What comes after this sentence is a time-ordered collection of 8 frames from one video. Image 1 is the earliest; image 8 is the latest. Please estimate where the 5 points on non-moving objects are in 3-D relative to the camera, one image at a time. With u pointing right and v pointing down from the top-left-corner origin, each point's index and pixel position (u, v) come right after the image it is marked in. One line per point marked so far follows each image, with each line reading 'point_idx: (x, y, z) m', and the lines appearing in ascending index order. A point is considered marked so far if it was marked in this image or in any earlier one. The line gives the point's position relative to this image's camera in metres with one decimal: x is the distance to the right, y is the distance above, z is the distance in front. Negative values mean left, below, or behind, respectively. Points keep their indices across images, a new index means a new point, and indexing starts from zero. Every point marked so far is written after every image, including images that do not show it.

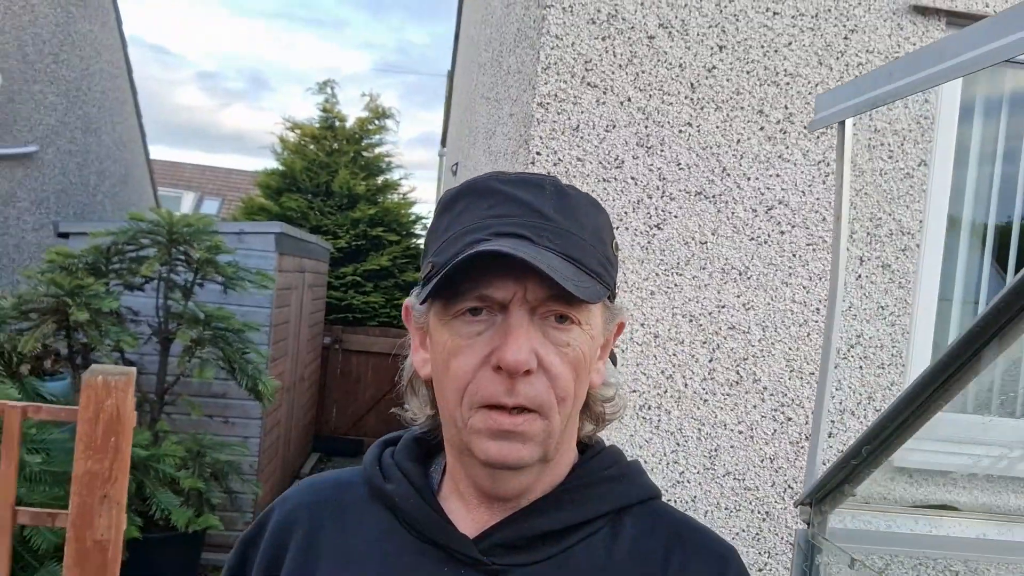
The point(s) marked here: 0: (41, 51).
0: (-4.9, +2.5, +7.9) m
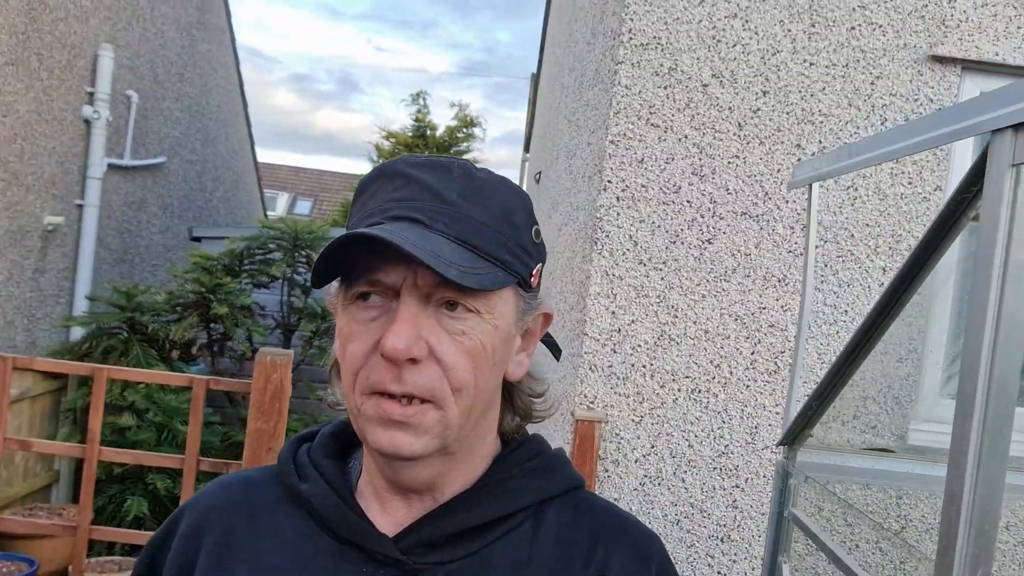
0: (-4.0, +2.5, +8.9) m
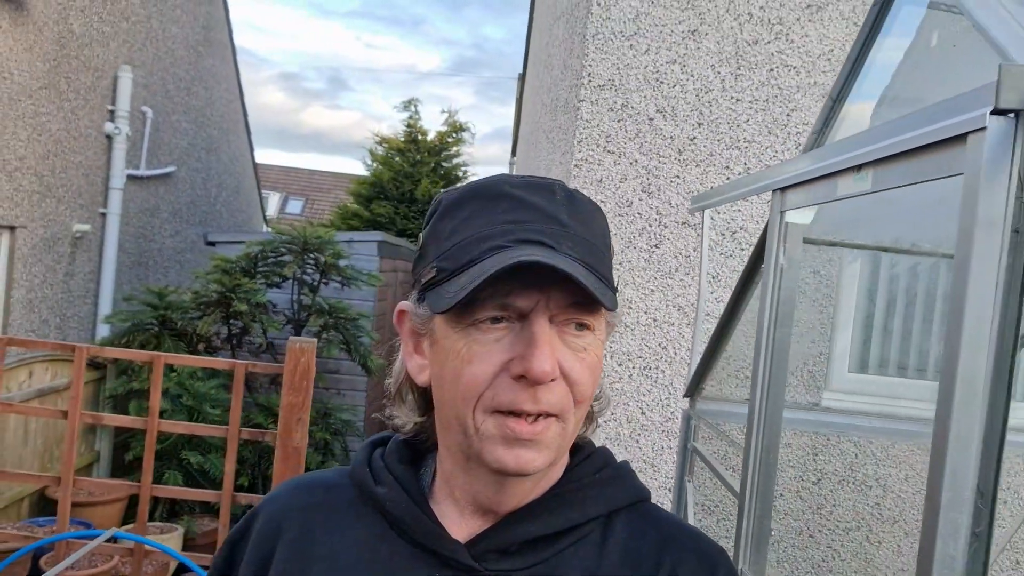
0: (-4.2, +2.5, +9.5) m
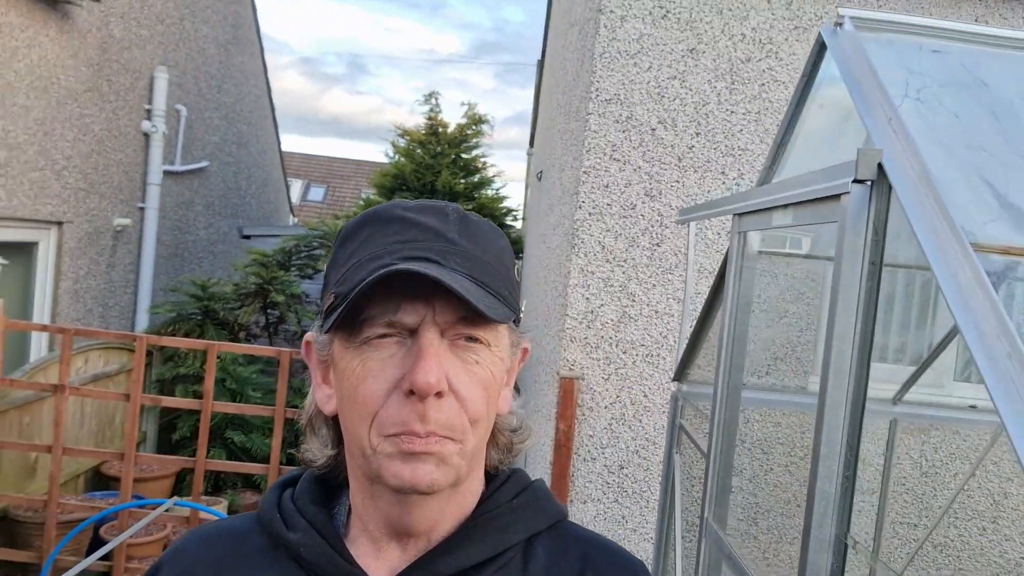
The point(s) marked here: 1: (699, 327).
0: (-3.9, +2.7, +10.0) m
1: (+0.6, -0.2, +2.8) m
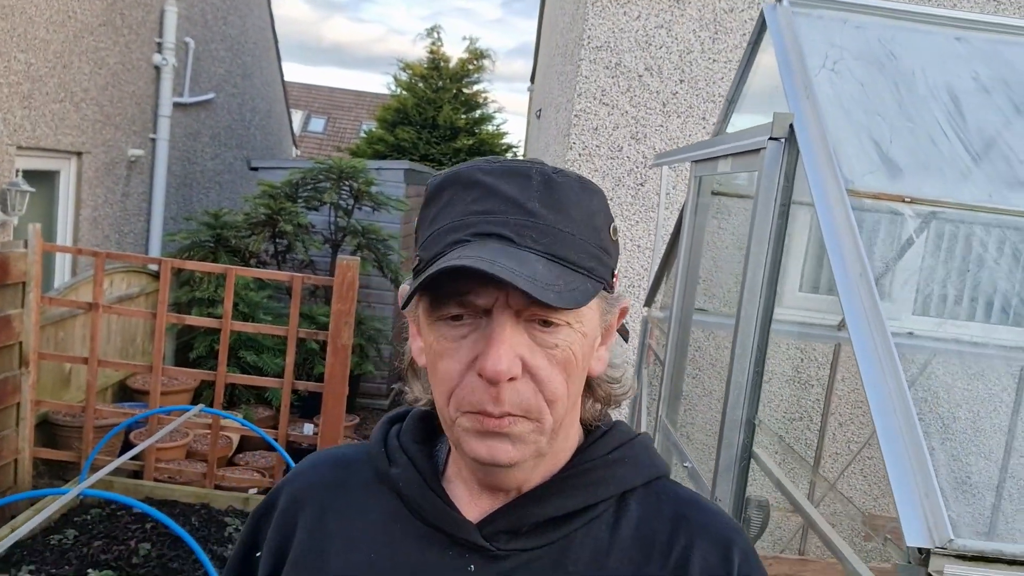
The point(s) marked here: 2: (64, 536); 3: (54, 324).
0: (-3.9, +3.6, +10.1) m
1: (+0.6, +0.1, +3.2) m
2: (-2.2, -1.2, +3.7) m
3: (-2.9, -0.2, +4.8) m
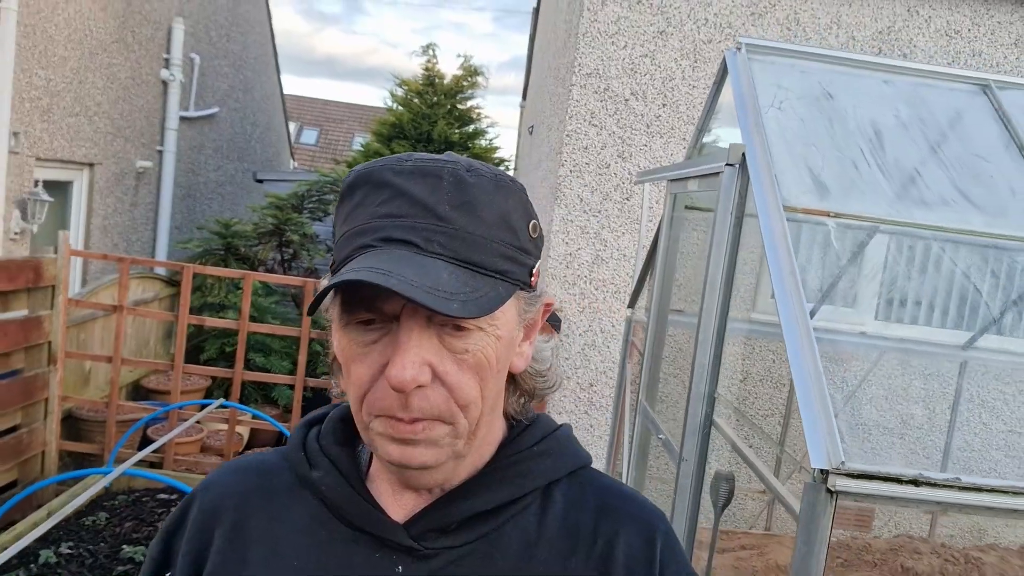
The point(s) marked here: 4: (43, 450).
0: (-4.0, +3.5, +10.5) m
1: (+0.6, +0.1, +3.5) m
2: (-2.2, -1.2, +4.0) m
3: (-2.9, -0.3, +5.1) m
4: (-2.9, -1.0, +4.8) m
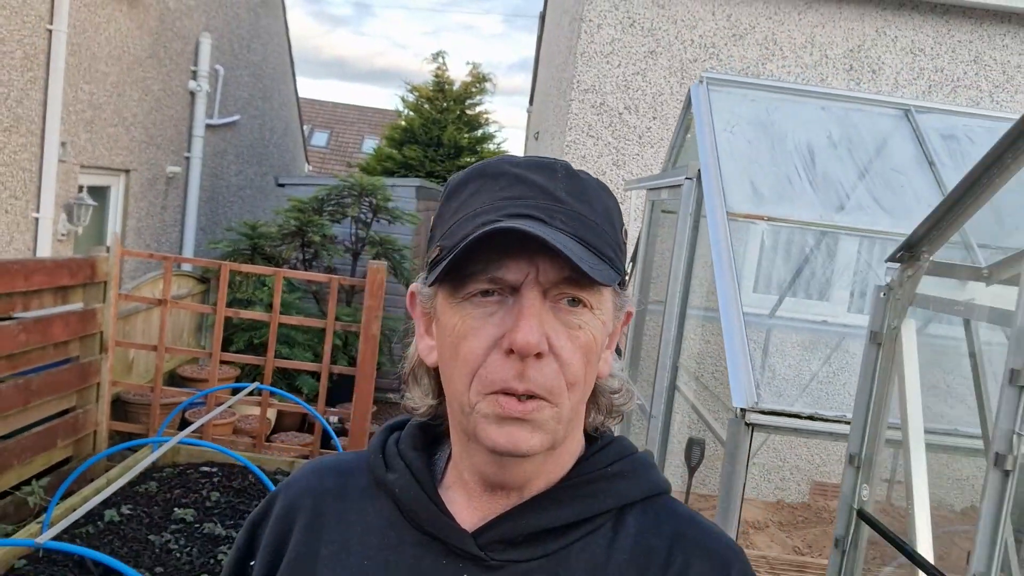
0: (-3.9, +3.5, +11.0) m
1: (+0.6, +0.1, +4.0) m
2: (-2.2, -1.2, +4.6) m
3: (-2.9, -0.2, +5.7) m
4: (-2.9, -1.0, +5.3) m
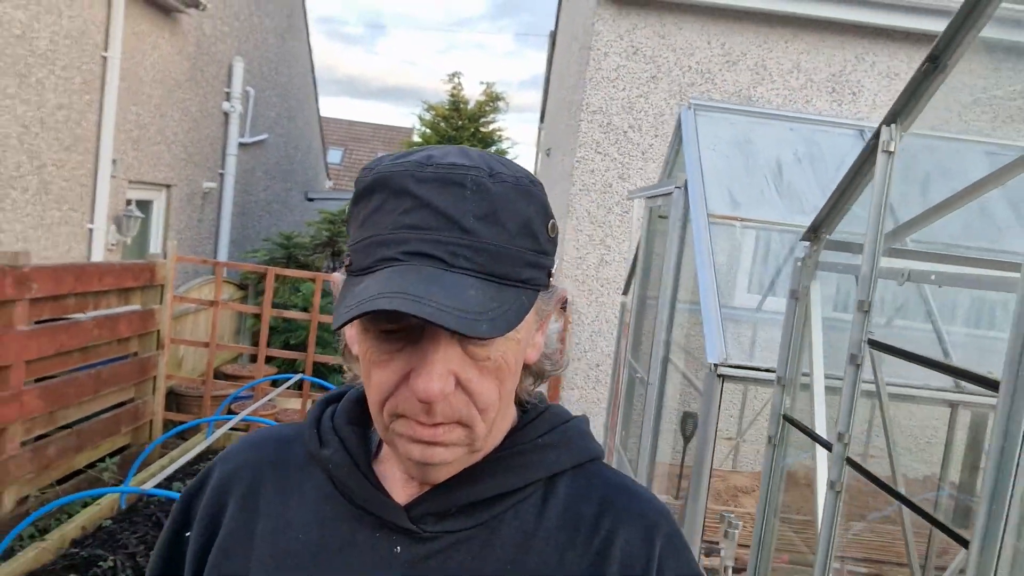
0: (-3.7, +3.4, +11.7) m
1: (+0.7, +0.1, +4.6) m
2: (-2.1, -1.2, +5.1) m
3: (-2.8, -0.3, +6.3) m
4: (-2.8, -1.0, +5.9) m
